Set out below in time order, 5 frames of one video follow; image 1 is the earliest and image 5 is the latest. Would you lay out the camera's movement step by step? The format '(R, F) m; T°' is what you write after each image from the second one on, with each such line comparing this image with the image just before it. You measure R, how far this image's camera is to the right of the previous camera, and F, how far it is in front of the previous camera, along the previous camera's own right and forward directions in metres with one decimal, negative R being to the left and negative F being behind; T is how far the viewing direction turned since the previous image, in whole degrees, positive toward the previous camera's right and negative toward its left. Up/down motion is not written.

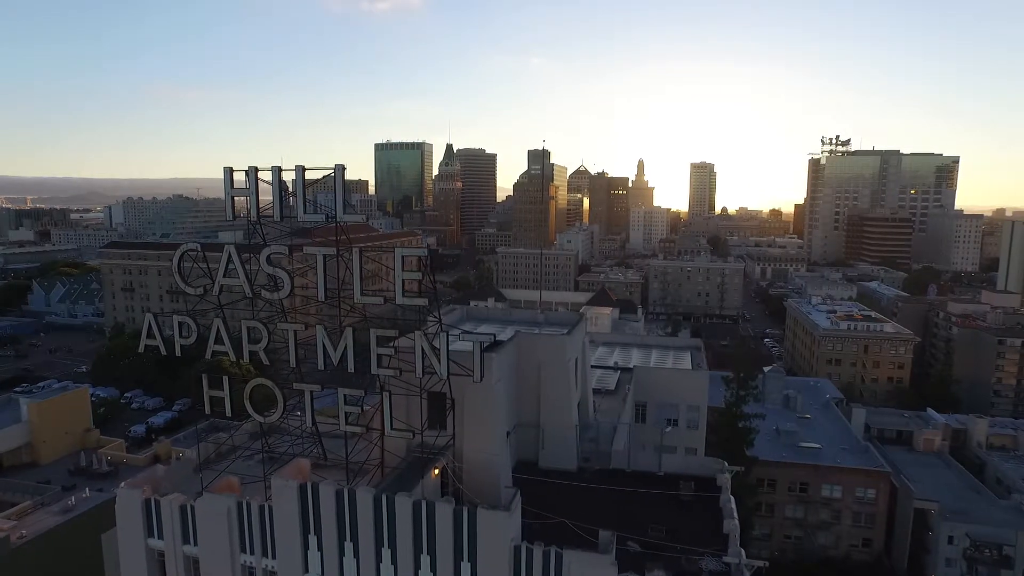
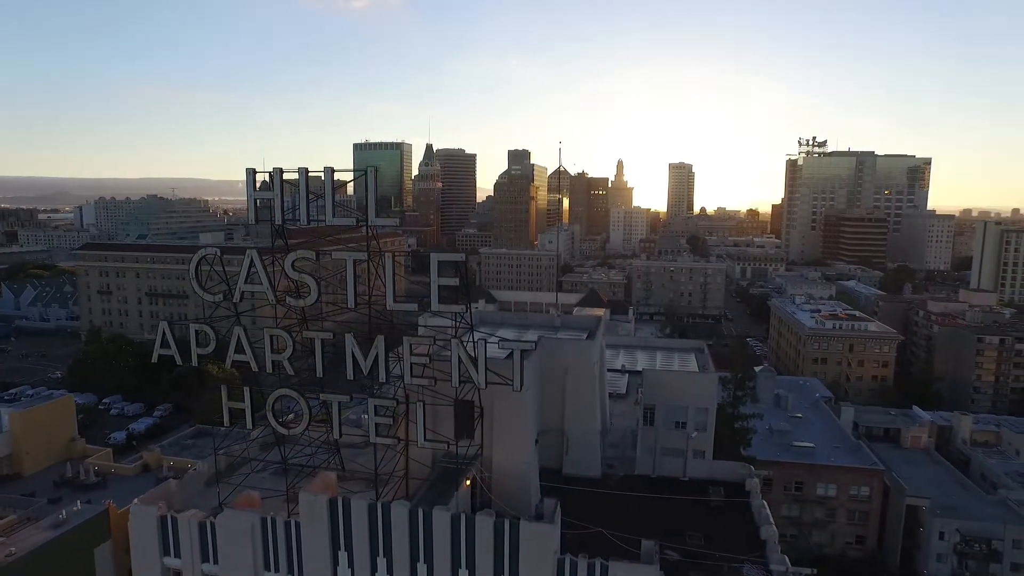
(-1.1, +0.3) m; +2°
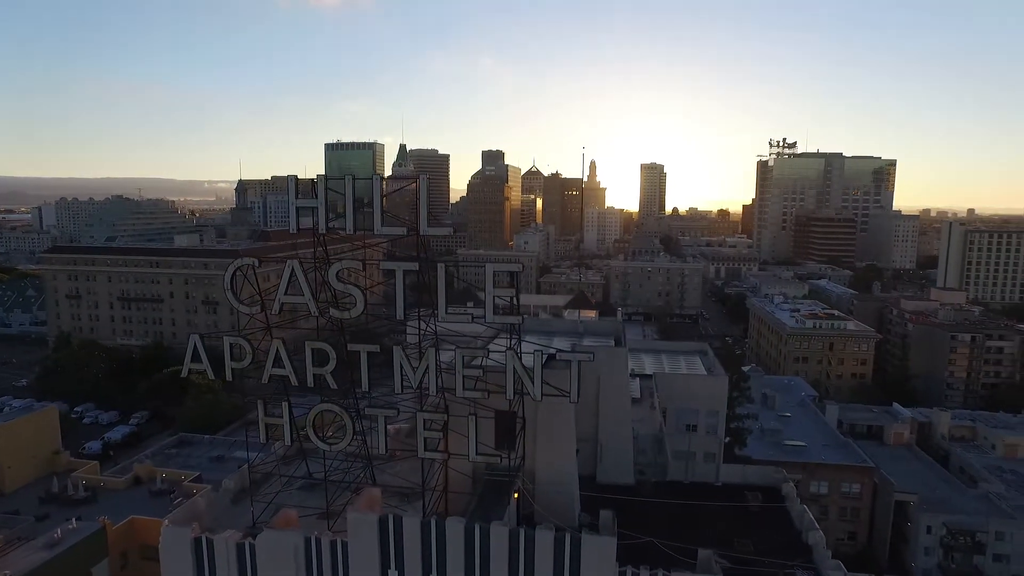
(-1.5, +0.2) m; +3°
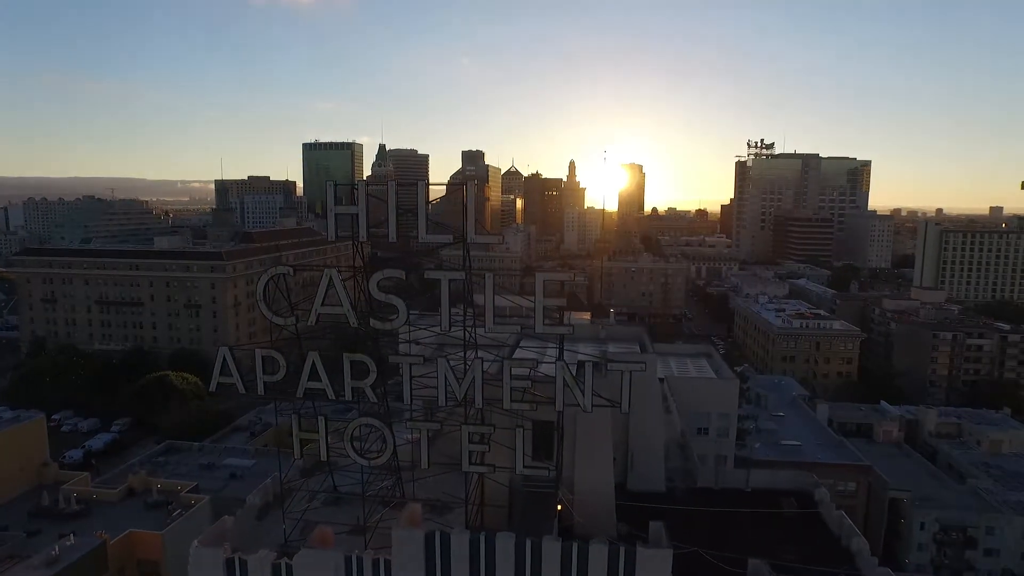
(-1.2, +0.3) m; +2°
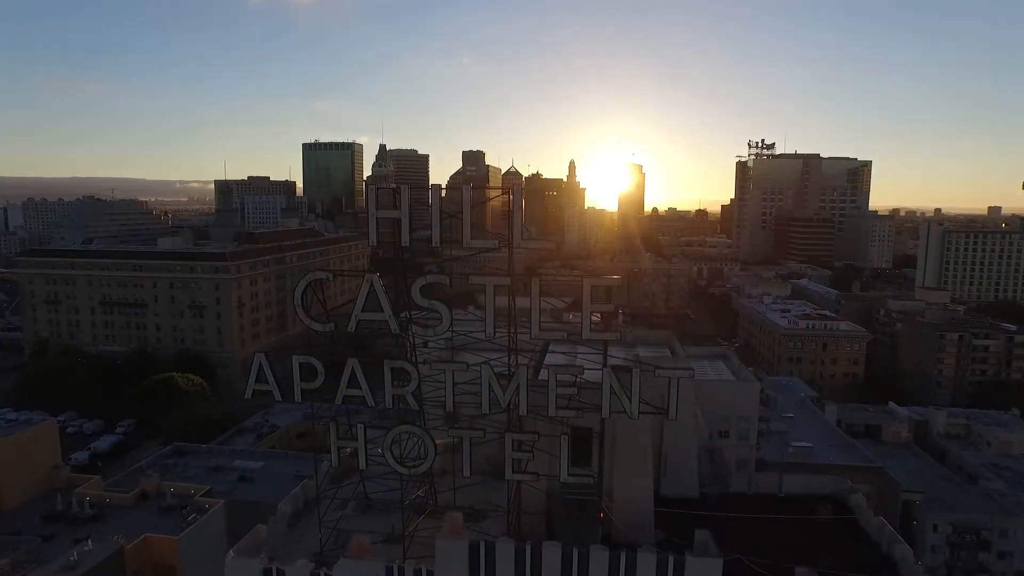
(-0.8, +0.2) m; 0°
